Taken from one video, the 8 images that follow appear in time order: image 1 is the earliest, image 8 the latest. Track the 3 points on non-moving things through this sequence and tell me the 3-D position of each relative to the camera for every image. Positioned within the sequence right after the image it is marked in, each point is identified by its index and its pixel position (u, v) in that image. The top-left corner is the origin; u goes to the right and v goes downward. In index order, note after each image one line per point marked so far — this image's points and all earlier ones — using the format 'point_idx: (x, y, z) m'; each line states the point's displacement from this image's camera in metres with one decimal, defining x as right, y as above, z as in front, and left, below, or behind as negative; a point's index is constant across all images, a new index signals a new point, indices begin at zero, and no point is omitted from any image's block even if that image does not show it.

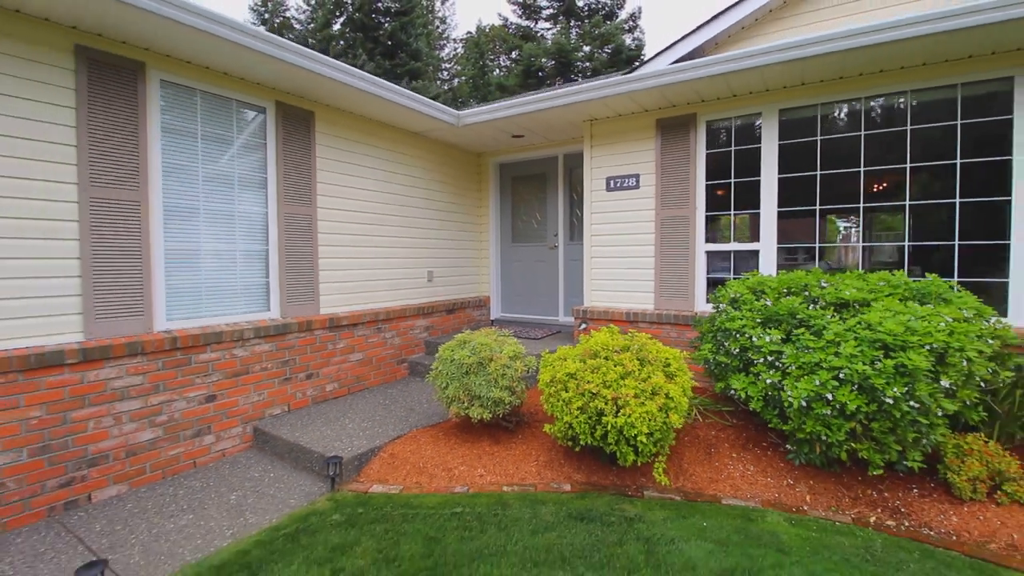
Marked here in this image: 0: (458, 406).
0: (-0.4, -0.8, +3.5) m
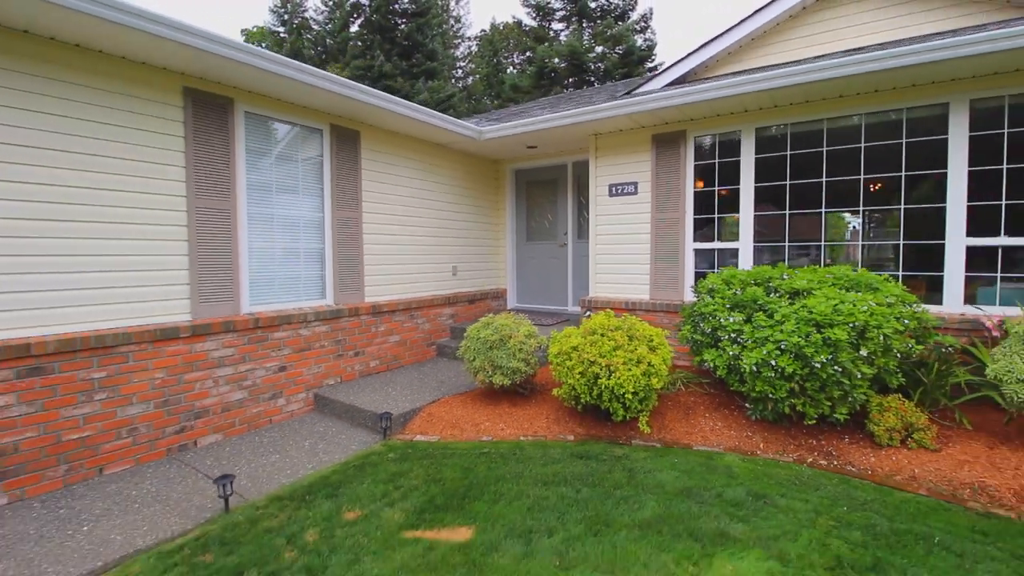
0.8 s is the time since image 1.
0: (-0.2, -0.7, +4.3) m
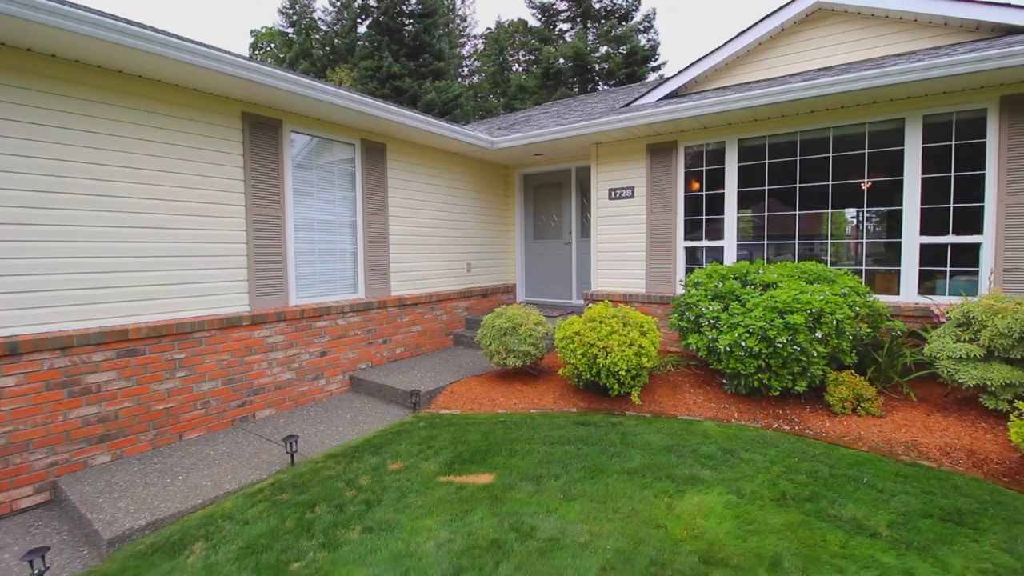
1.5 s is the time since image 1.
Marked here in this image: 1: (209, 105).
0: (-0.1, -0.7, +4.9) m
1: (-2.7, +1.6, +4.4) m
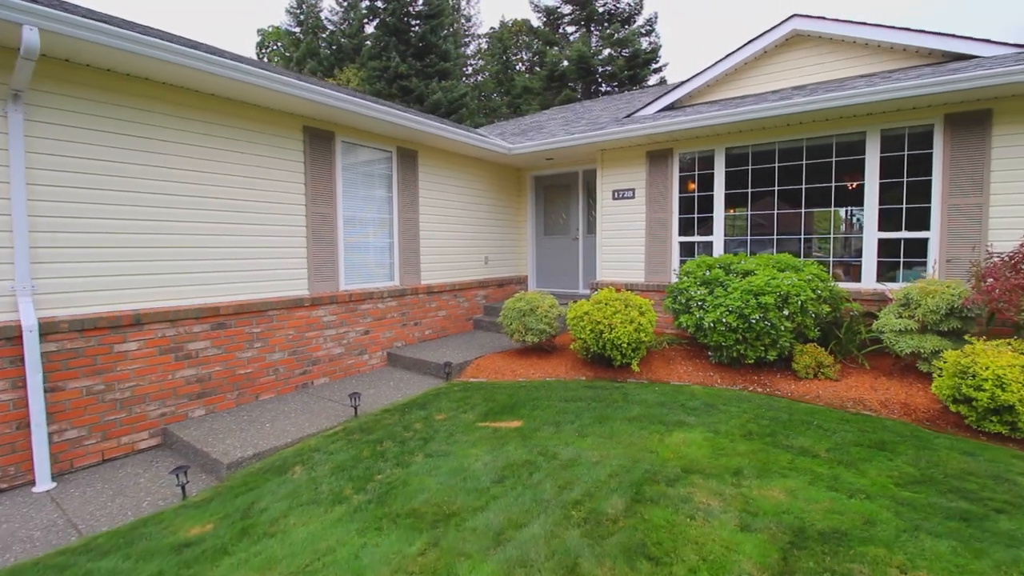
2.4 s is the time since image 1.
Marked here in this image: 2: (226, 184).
0: (+0.1, -0.5, +5.7) m
1: (-2.5, +1.8, +5.2) m
2: (-2.8, +1.0, +4.8) m
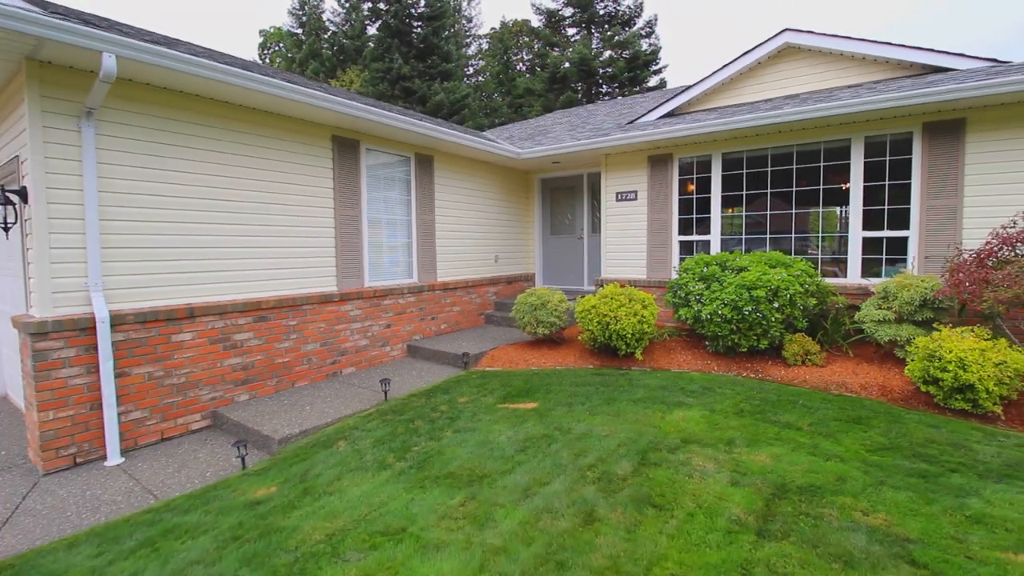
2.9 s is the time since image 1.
0: (+0.2, -0.5, +6.2) m
1: (-2.3, +1.8, +5.6) m
2: (-2.6, +1.1, +5.2) m
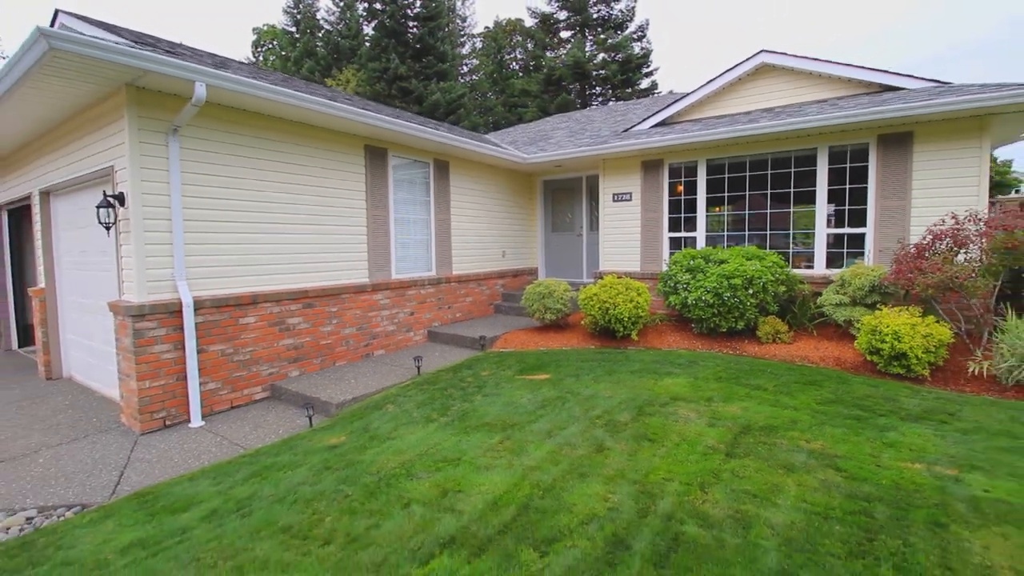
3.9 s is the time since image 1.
0: (+0.4, -0.4, +7.0) m
1: (-2.2, +1.9, +6.4) m
2: (-2.5, +1.2, +6.0) m
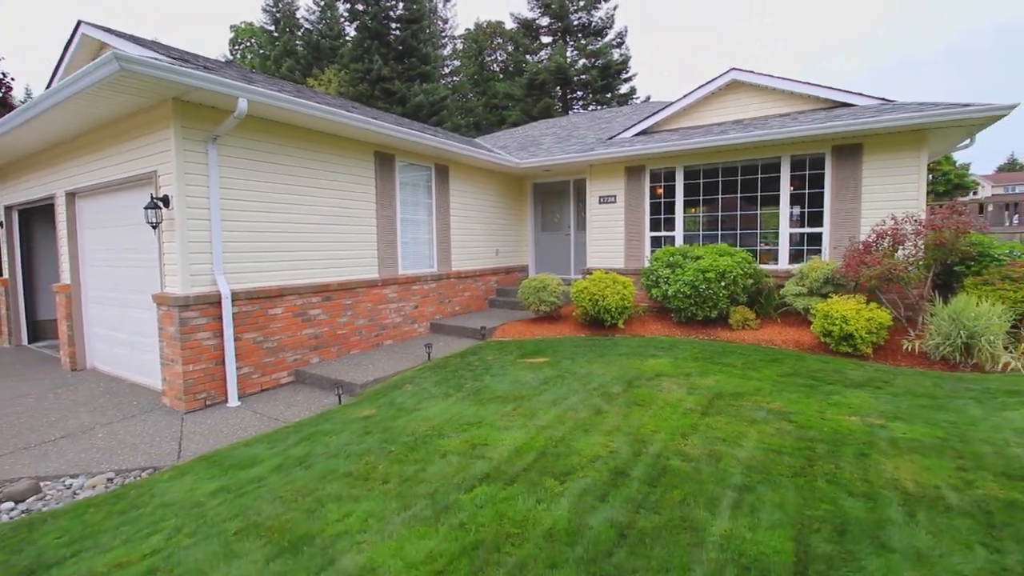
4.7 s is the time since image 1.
0: (+0.3, -0.3, +7.7) m
1: (-2.2, +2.0, +7.0) m
2: (-2.5, +1.2, +6.6) m
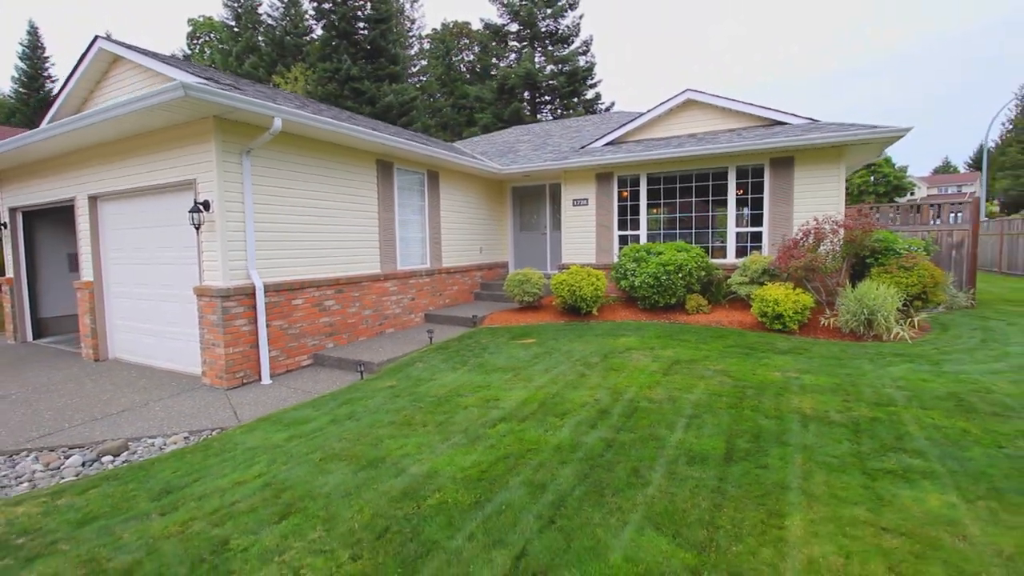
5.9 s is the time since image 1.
0: (+0.1, -0.1, +8.7) m
1: (-2.4, +2.1, +7.9) m
2: (-2.6, +1.3, +7.4) m
